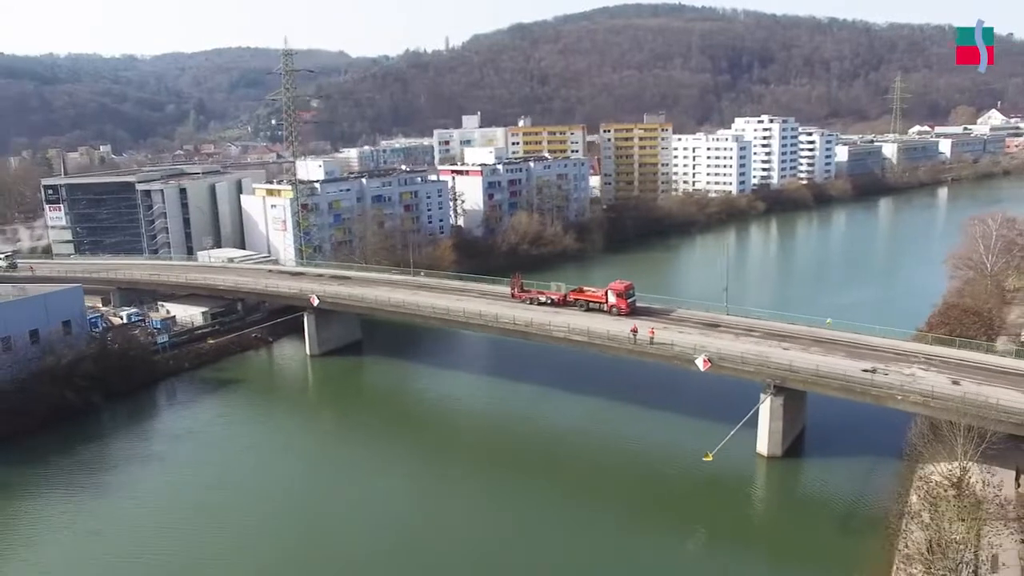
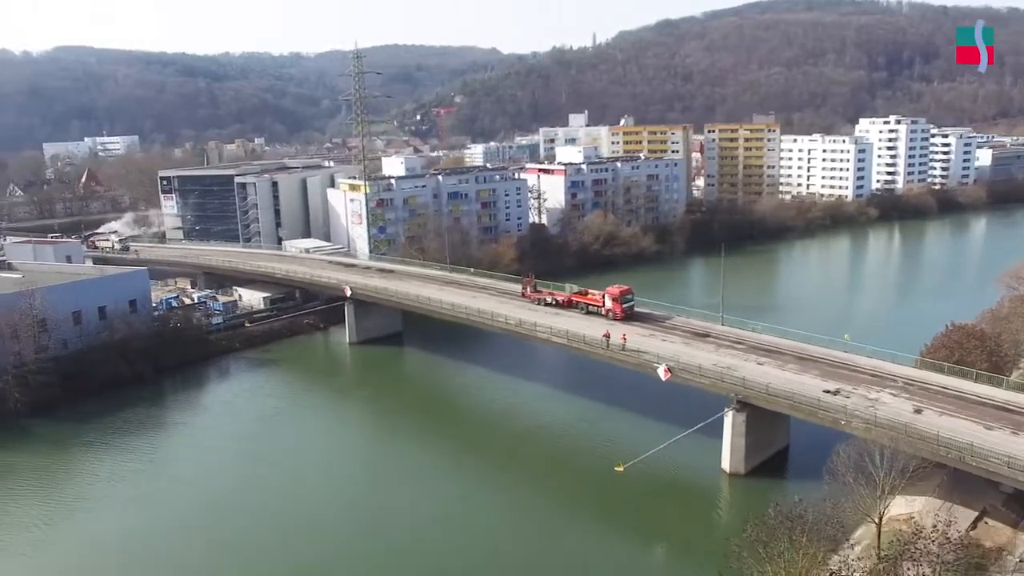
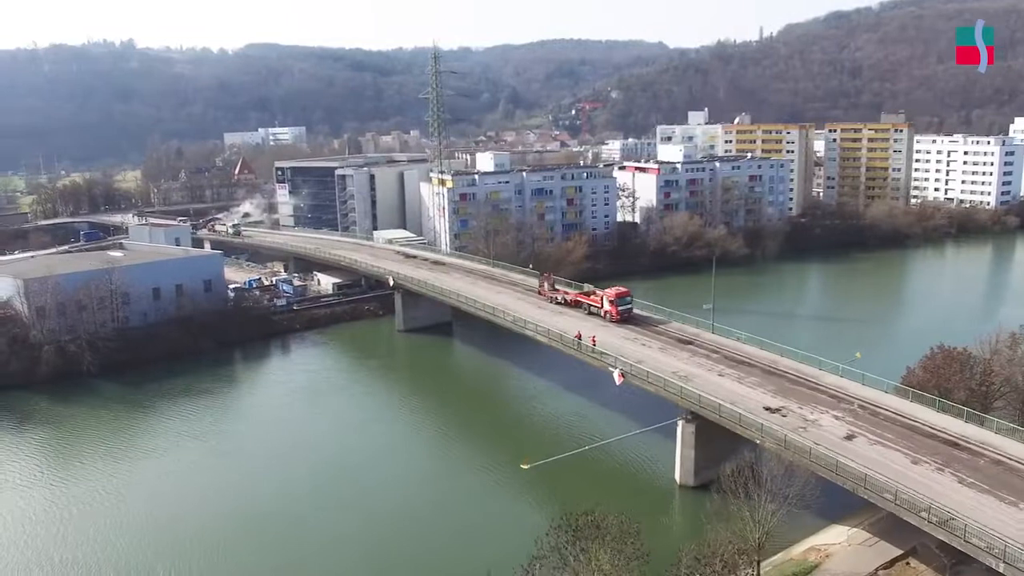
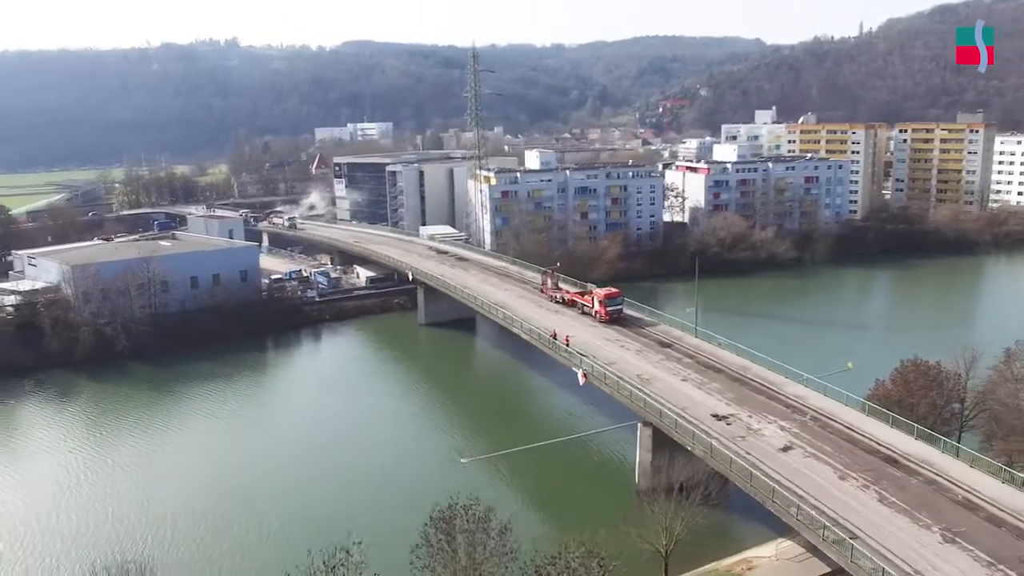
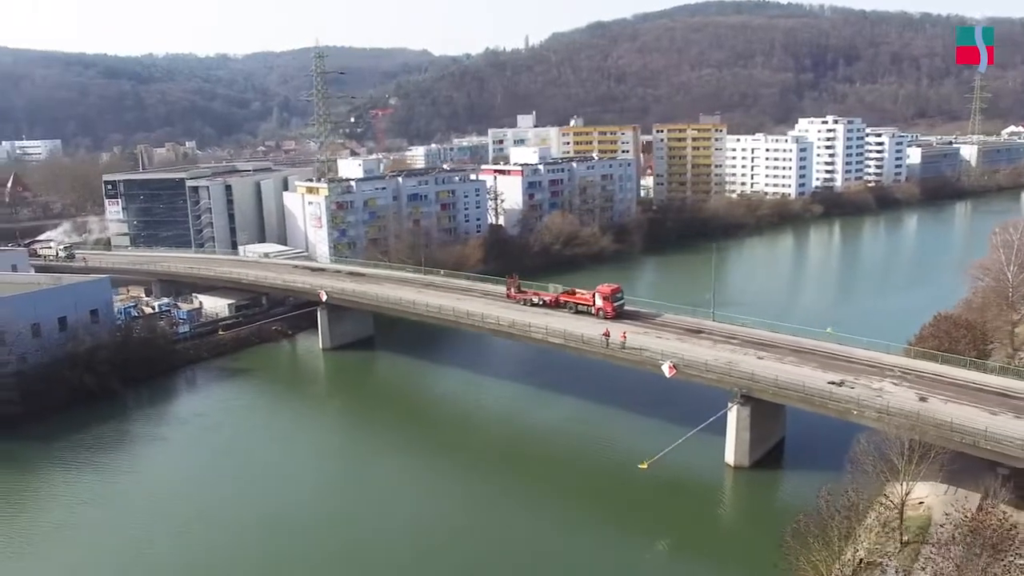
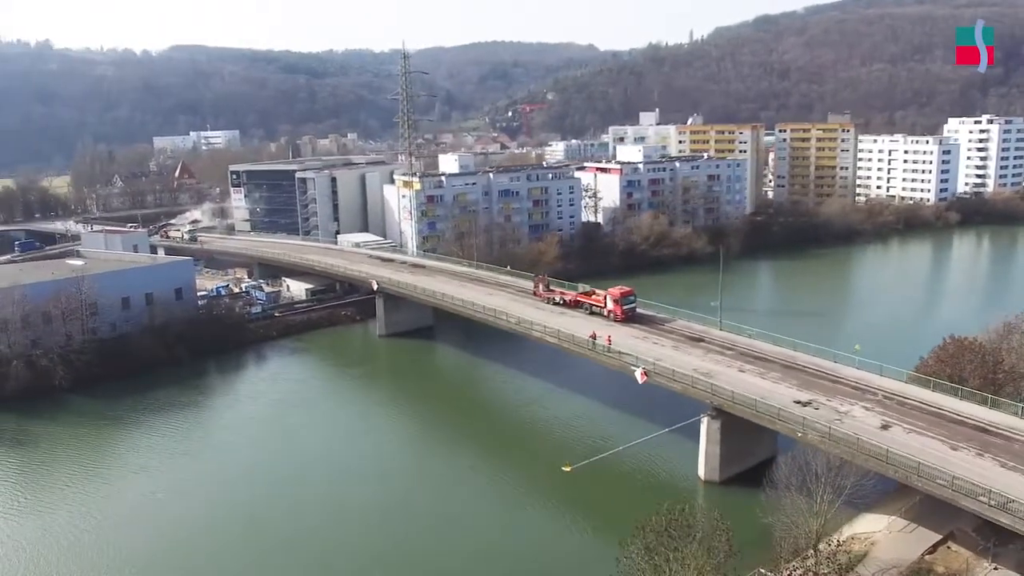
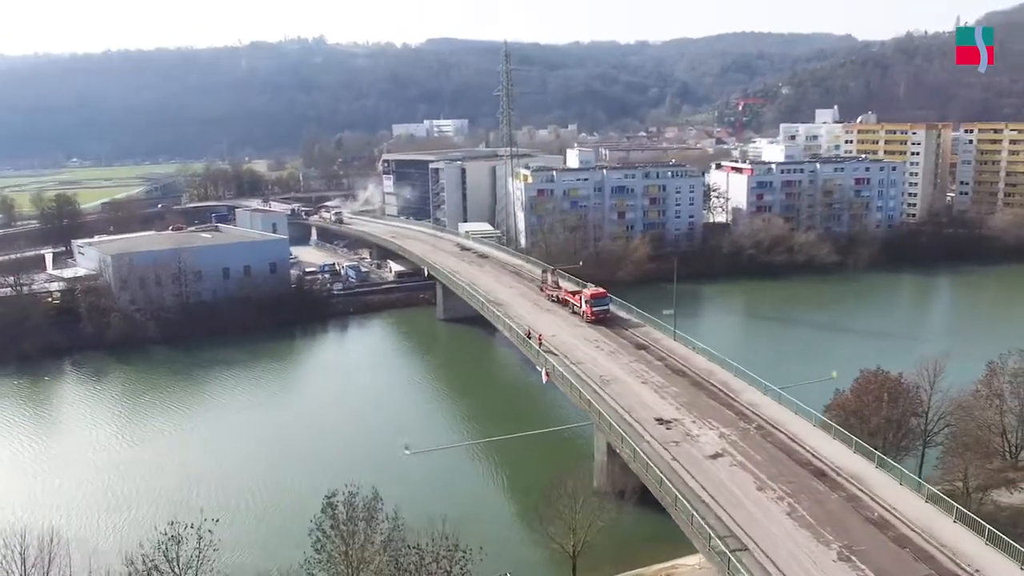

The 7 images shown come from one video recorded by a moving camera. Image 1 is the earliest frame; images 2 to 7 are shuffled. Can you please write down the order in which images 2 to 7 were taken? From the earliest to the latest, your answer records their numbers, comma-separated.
5, 2, 6, 3, 4, 7
